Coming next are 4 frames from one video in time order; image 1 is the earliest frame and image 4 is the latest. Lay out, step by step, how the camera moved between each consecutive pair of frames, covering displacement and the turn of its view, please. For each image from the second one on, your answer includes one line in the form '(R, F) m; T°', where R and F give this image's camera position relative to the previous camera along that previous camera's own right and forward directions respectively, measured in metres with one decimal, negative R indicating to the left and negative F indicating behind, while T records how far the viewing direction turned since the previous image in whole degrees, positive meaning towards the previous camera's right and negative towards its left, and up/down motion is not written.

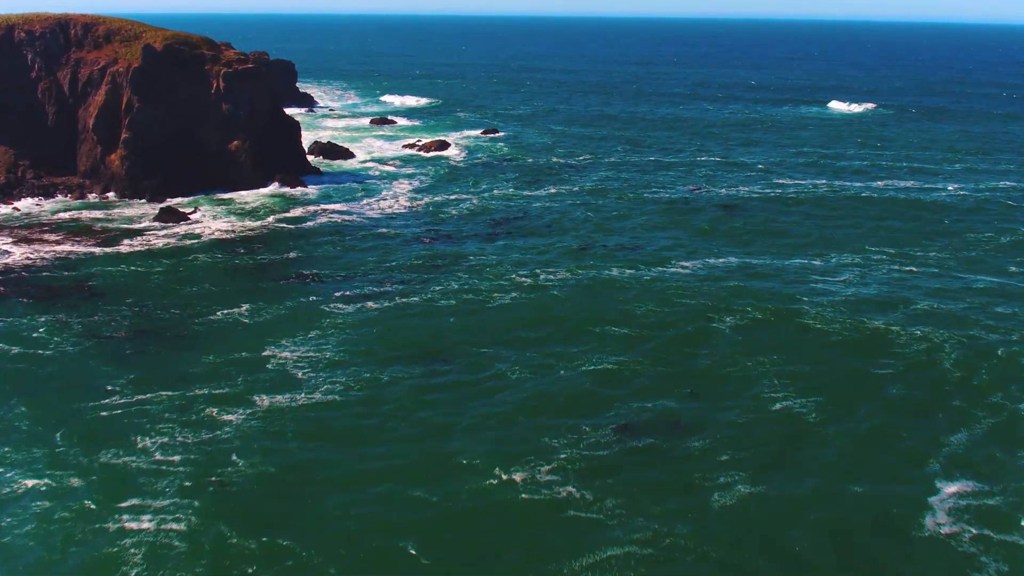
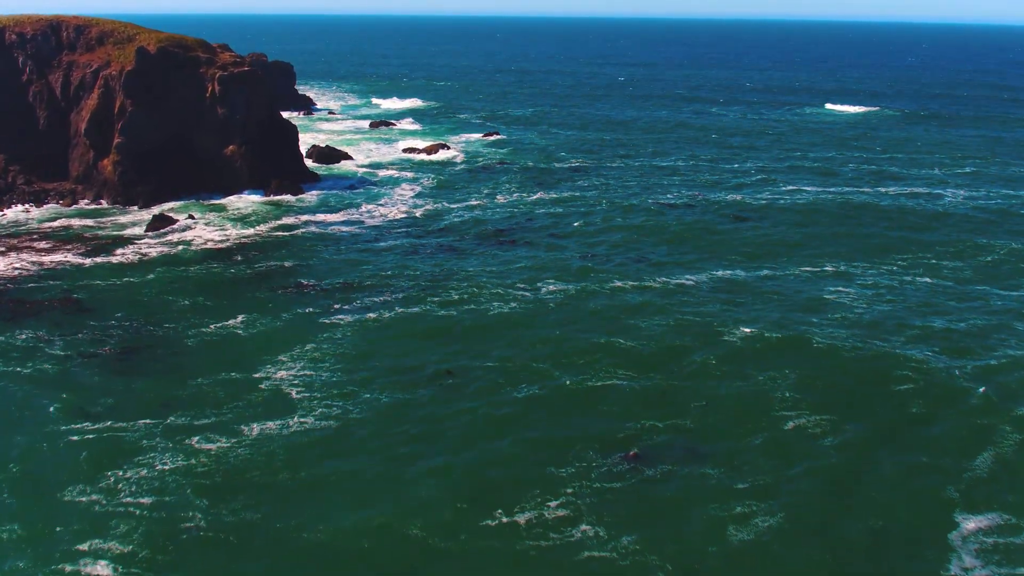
(-0.2, +1.3) m; 0°
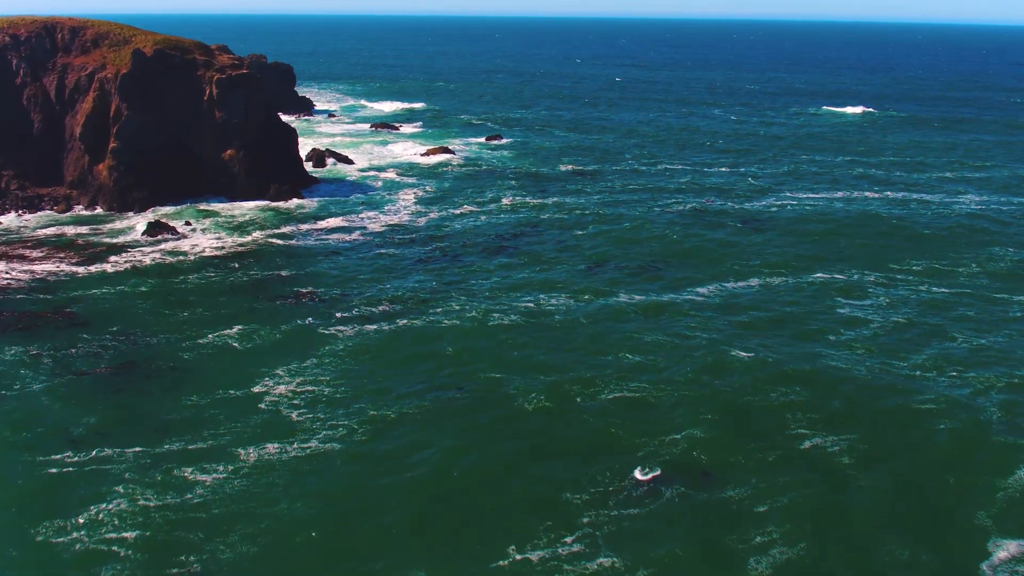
(-0.3, +1.2) m; 0°
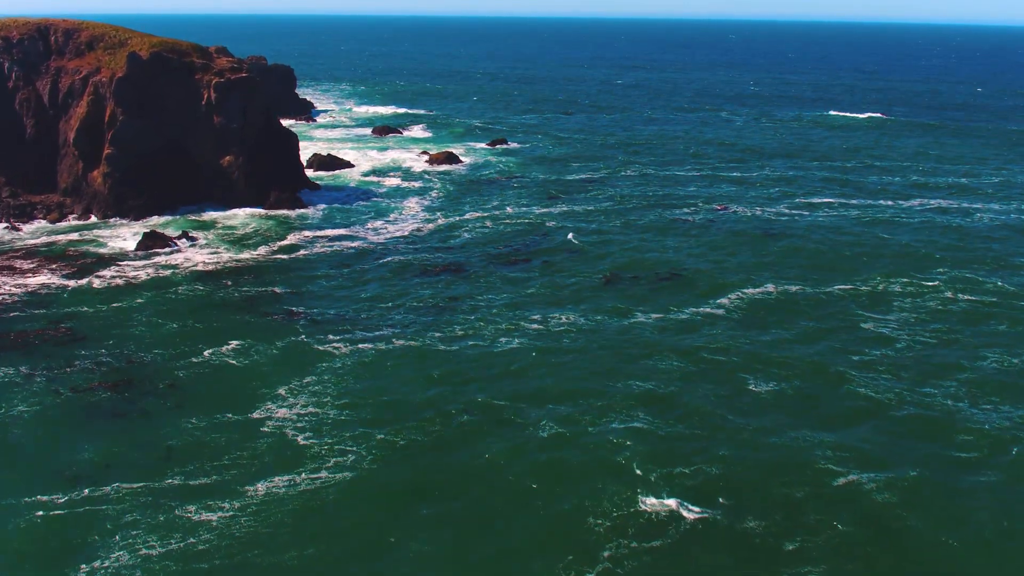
(-0.7, +1.6) m; 0°
